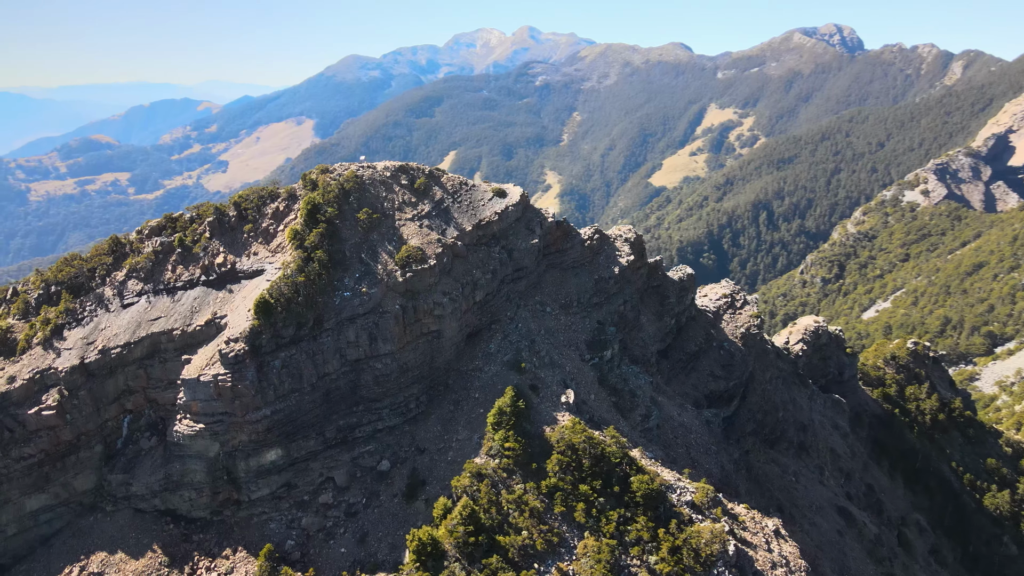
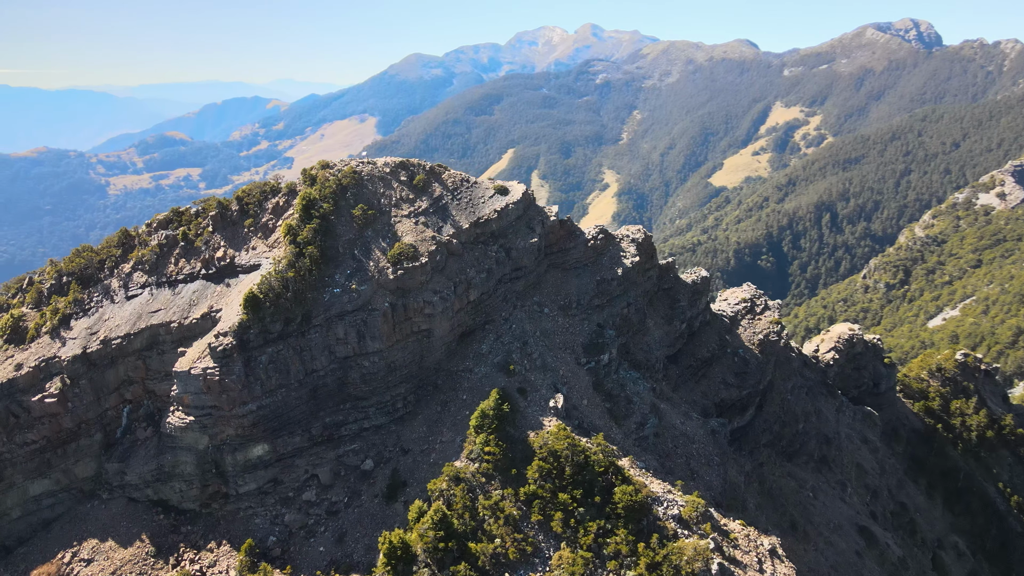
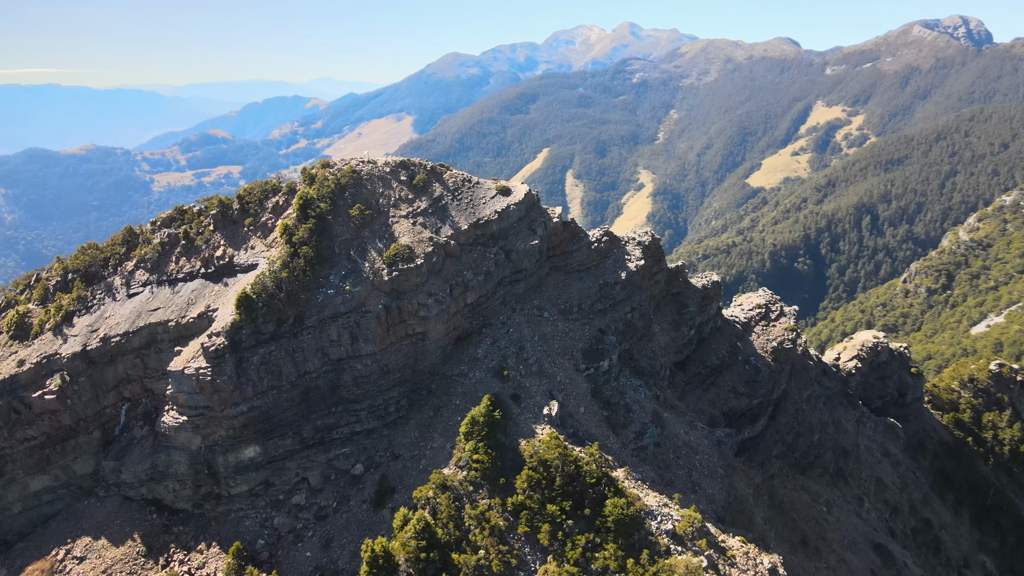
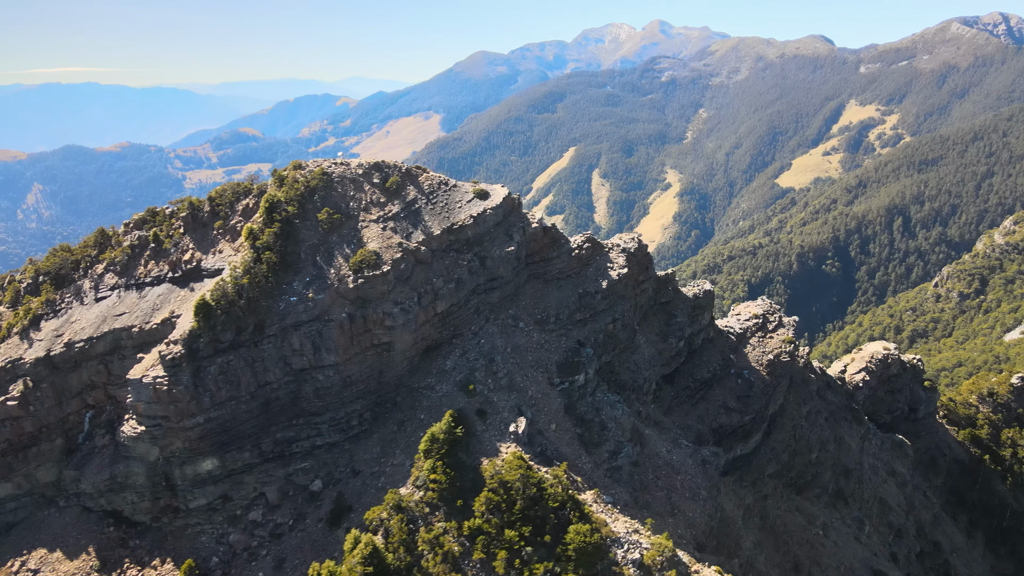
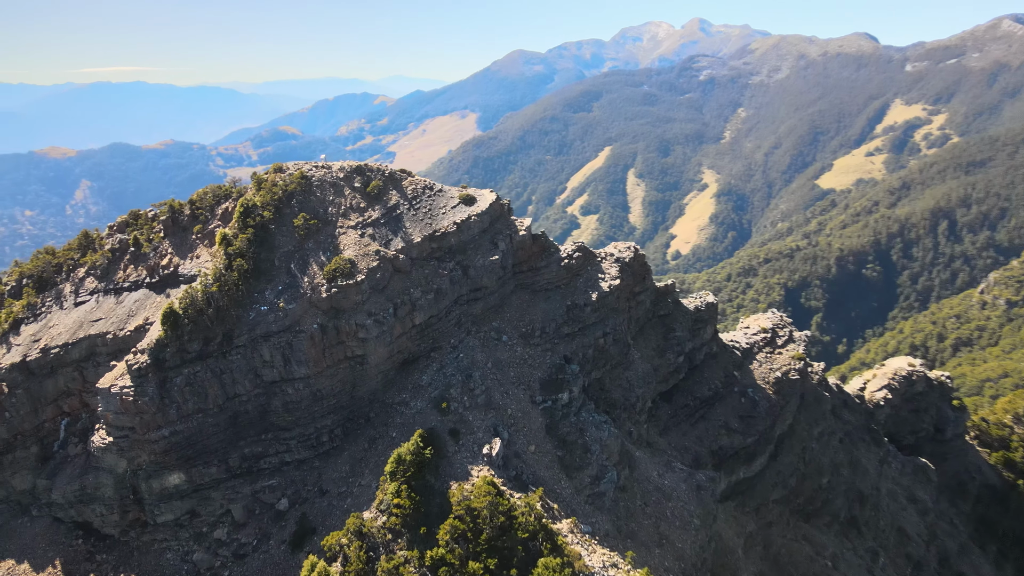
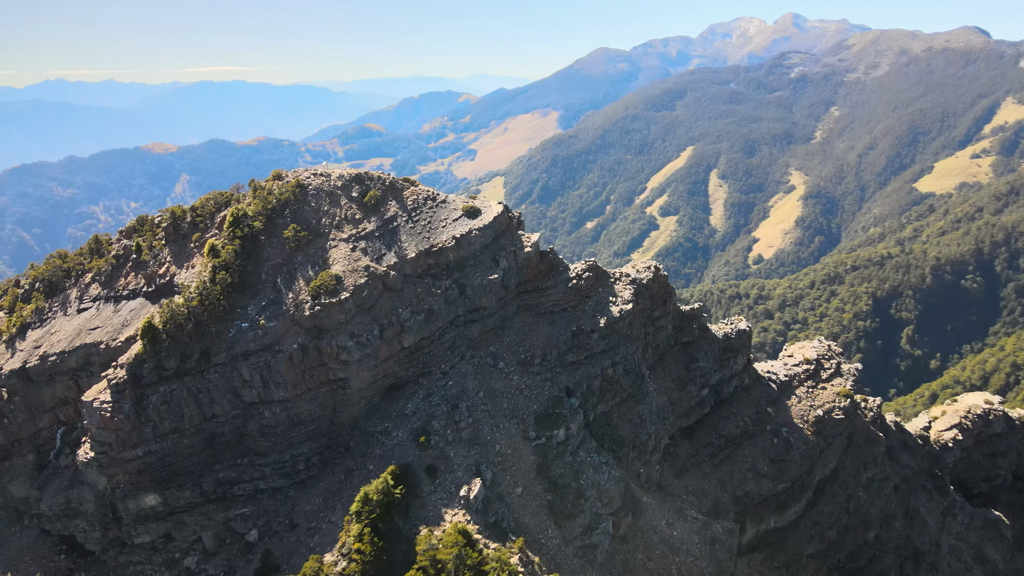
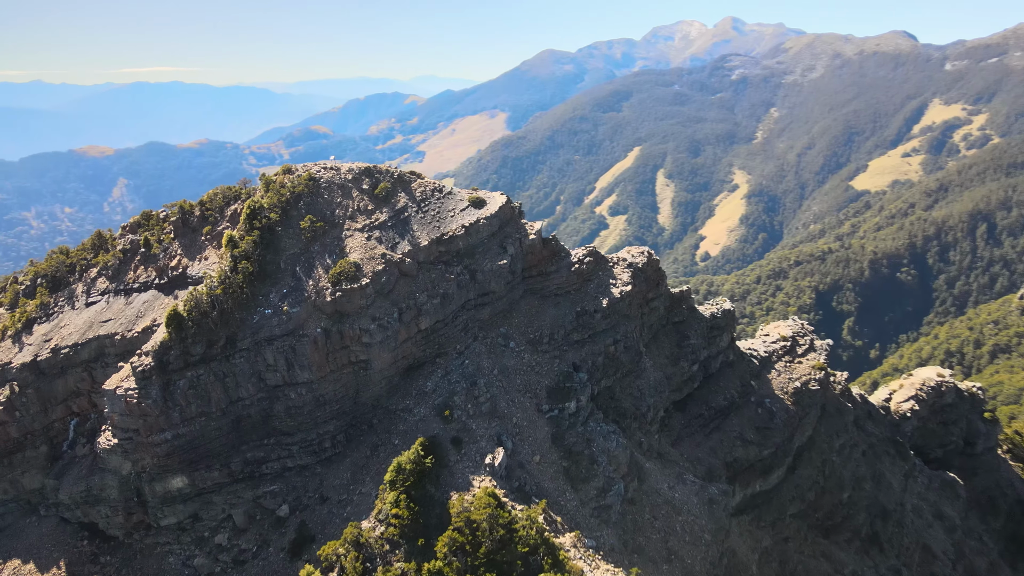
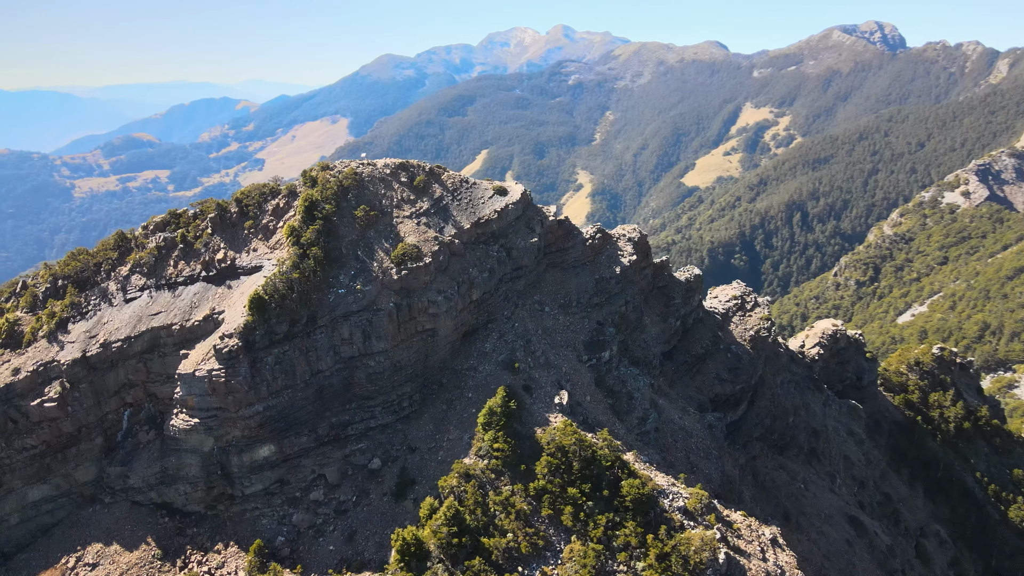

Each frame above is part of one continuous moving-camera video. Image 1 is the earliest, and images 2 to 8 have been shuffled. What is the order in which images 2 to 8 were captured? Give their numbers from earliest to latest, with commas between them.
8, 2, 3, 4, 5, 7, 6
